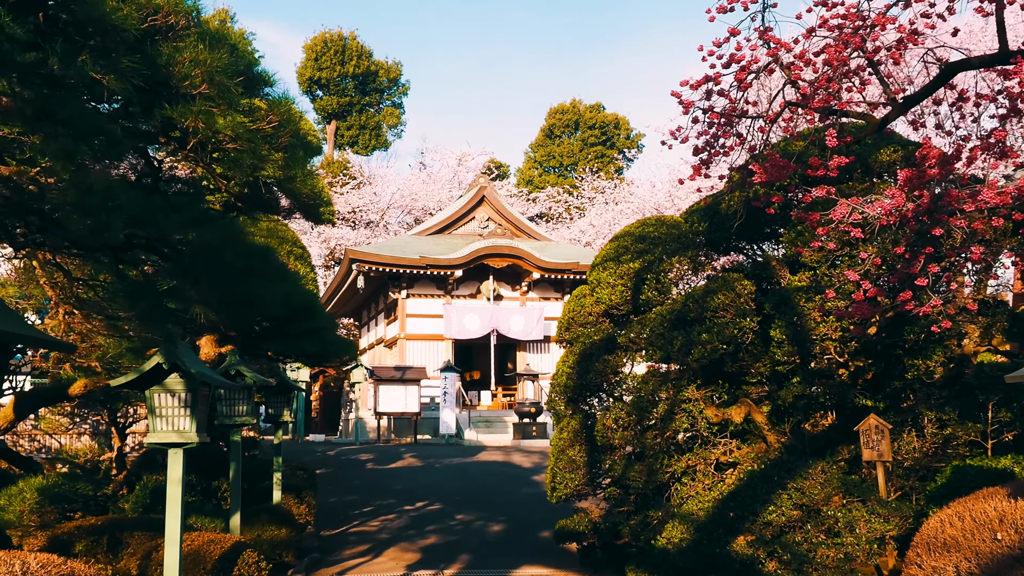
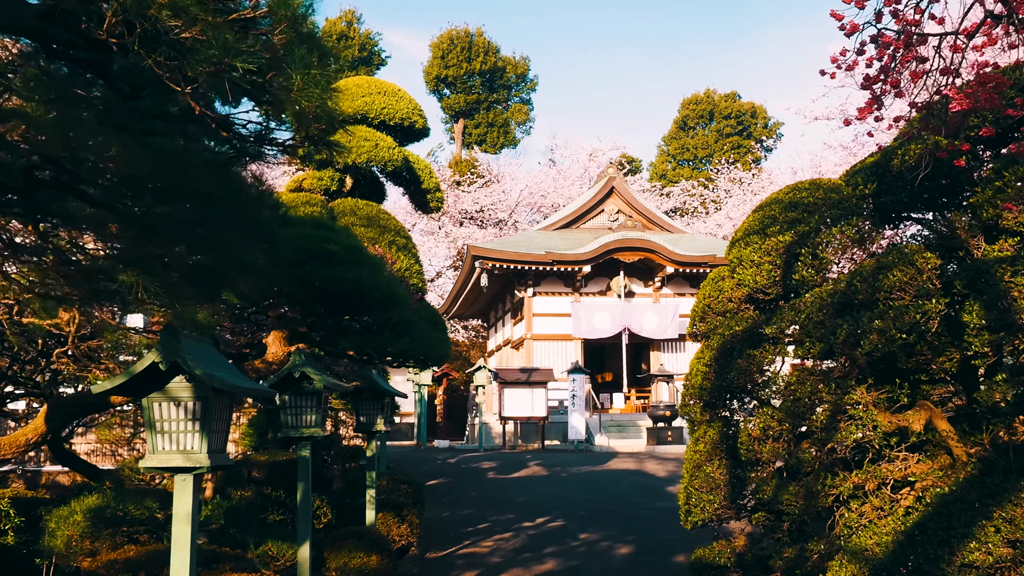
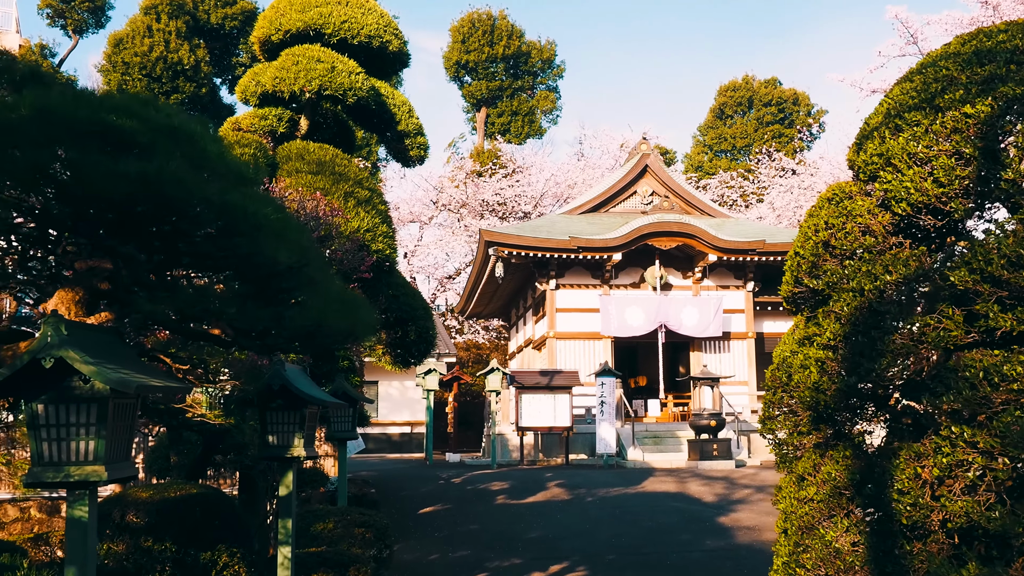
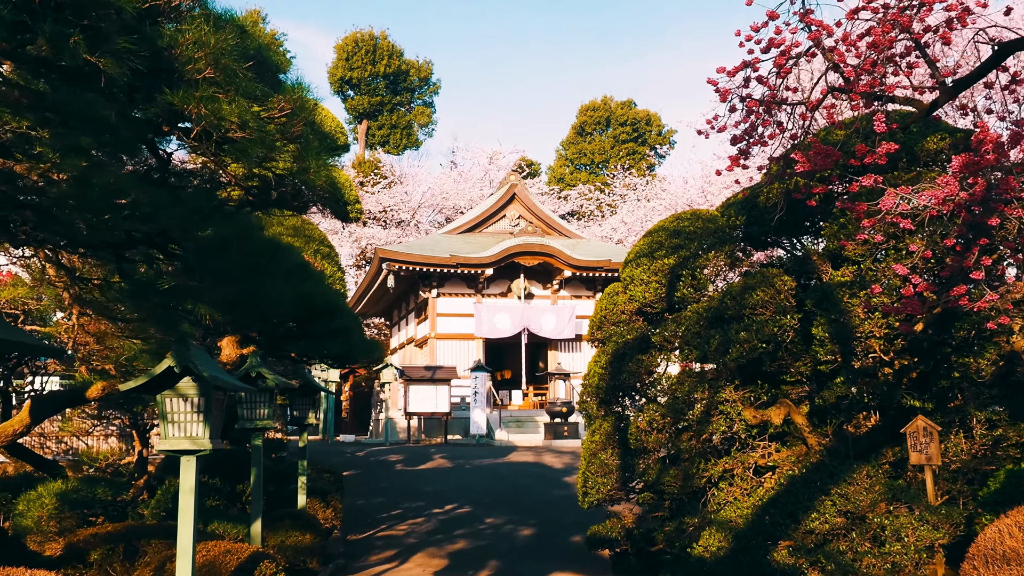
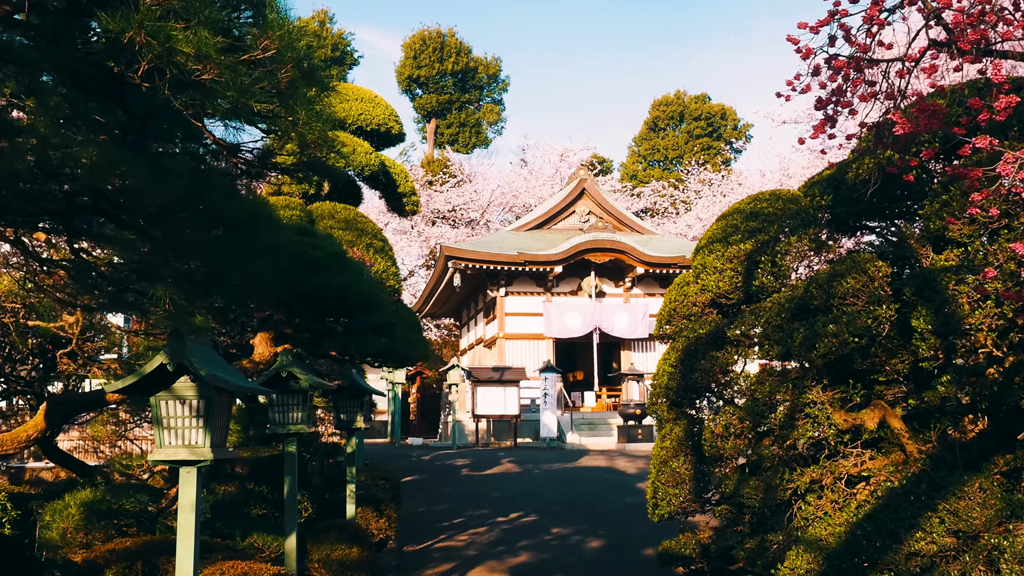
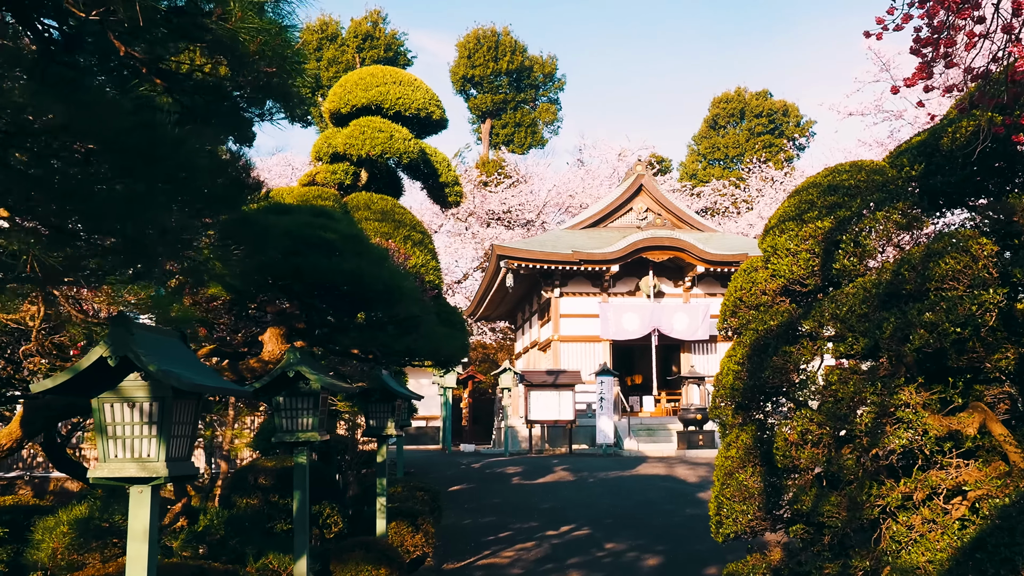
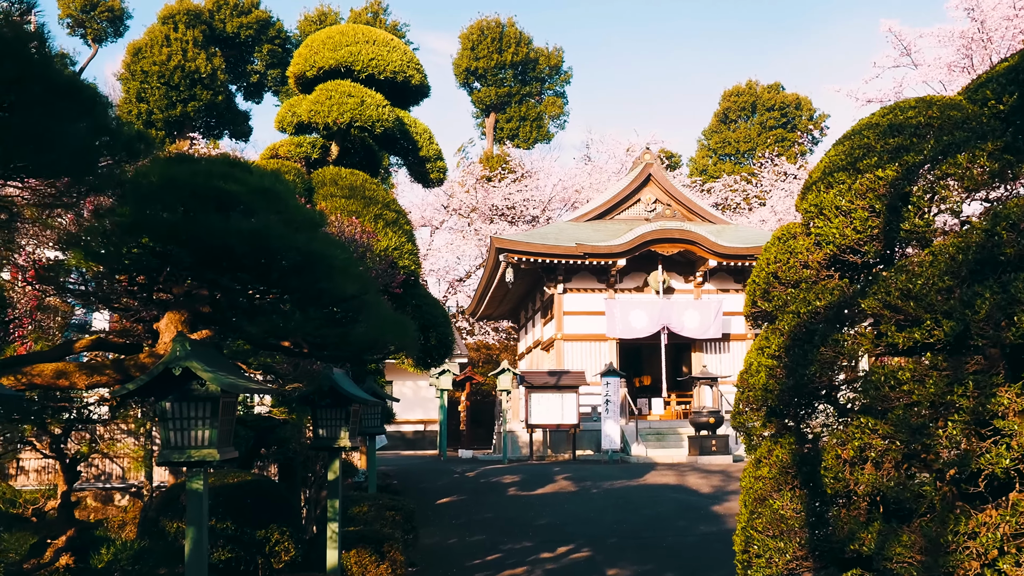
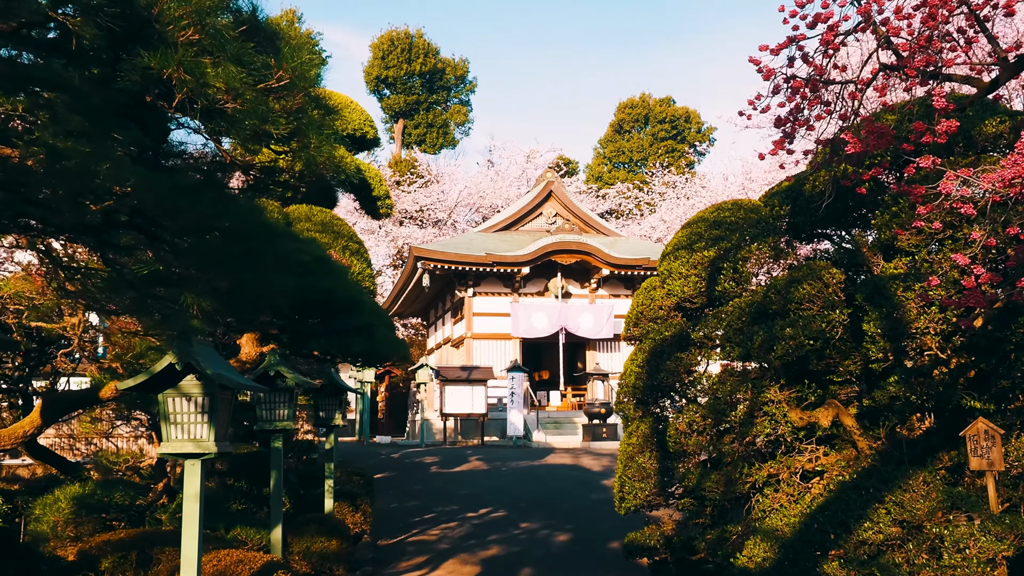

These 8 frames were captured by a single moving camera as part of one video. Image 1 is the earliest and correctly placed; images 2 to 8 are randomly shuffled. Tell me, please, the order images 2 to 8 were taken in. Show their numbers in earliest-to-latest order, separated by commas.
4, 8, 5, 2, 6, 7, 3
